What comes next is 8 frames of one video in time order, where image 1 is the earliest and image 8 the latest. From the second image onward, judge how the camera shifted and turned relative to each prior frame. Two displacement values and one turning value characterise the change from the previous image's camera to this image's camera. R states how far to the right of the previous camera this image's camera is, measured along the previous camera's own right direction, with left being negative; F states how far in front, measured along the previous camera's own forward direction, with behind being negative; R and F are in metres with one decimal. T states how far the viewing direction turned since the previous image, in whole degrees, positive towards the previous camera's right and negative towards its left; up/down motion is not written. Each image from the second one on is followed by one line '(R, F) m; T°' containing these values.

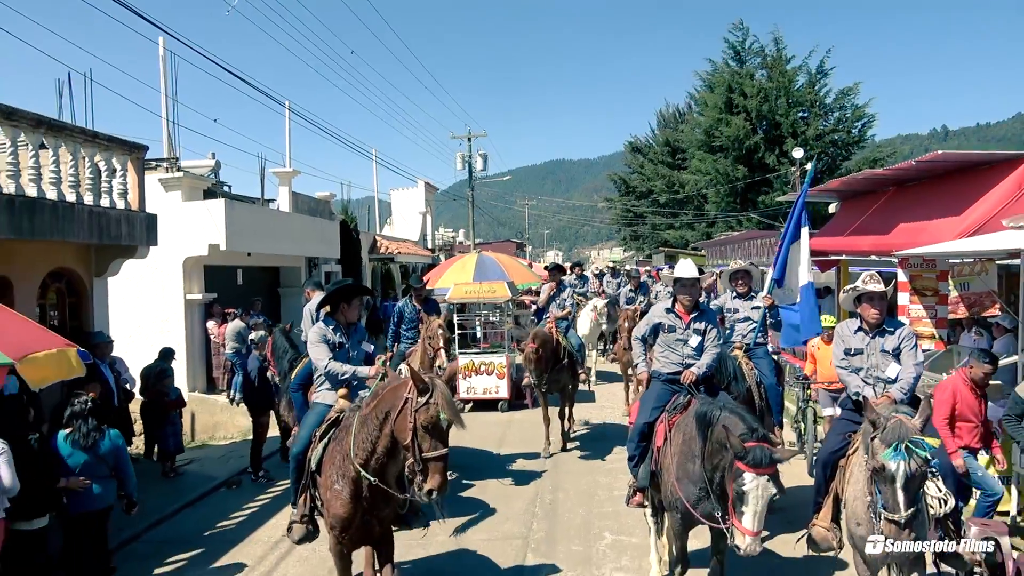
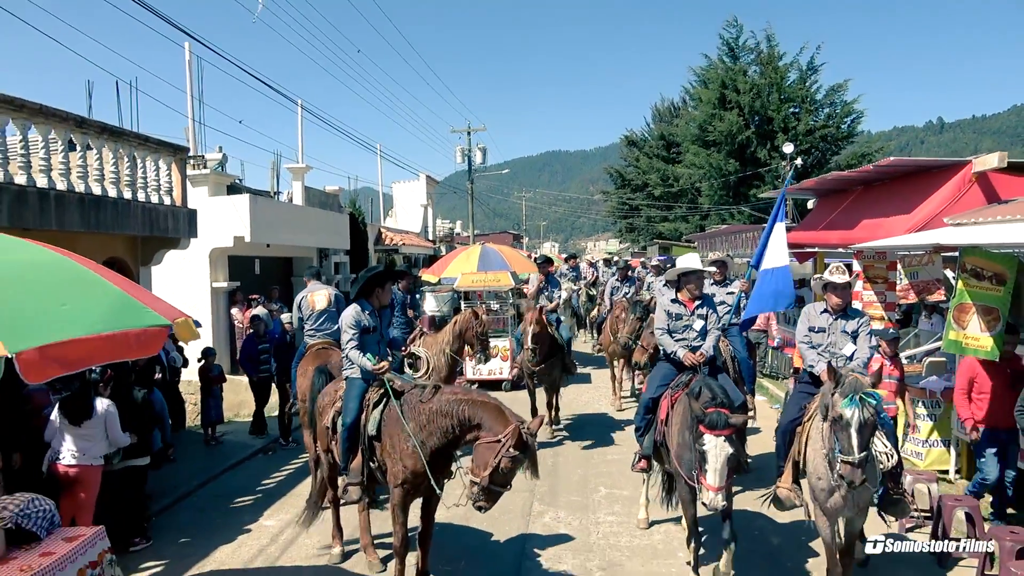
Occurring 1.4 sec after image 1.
(-0.1, -0.9) m; 0°
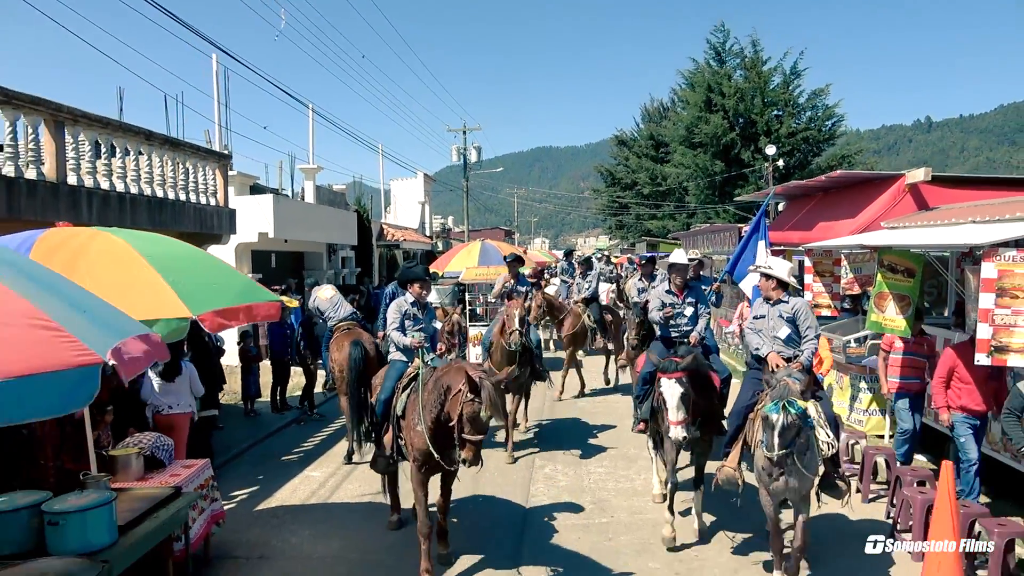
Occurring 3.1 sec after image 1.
(-0.2, -1.3) m; +1°
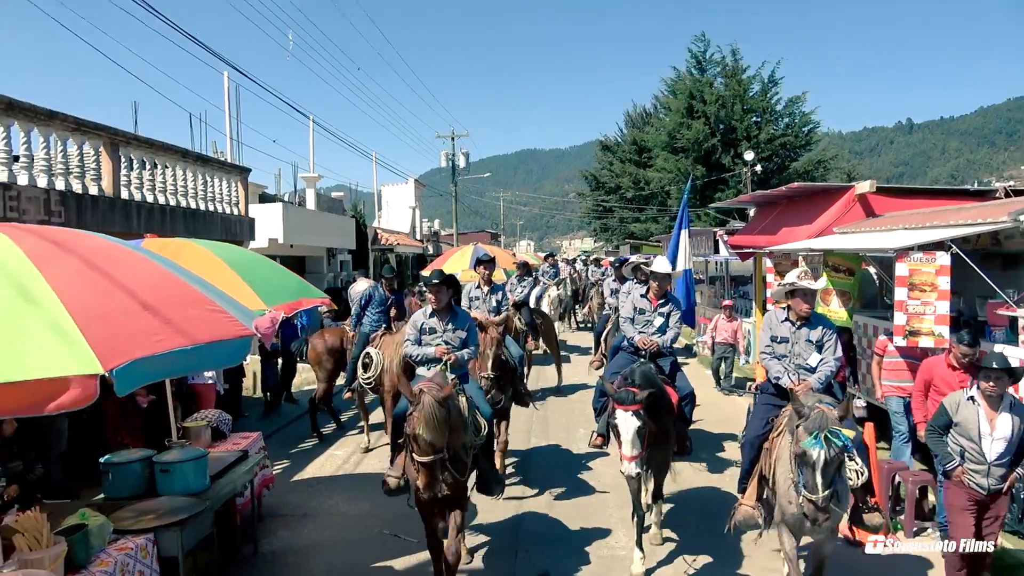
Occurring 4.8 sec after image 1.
(-0.2, -1.1) m; +1°
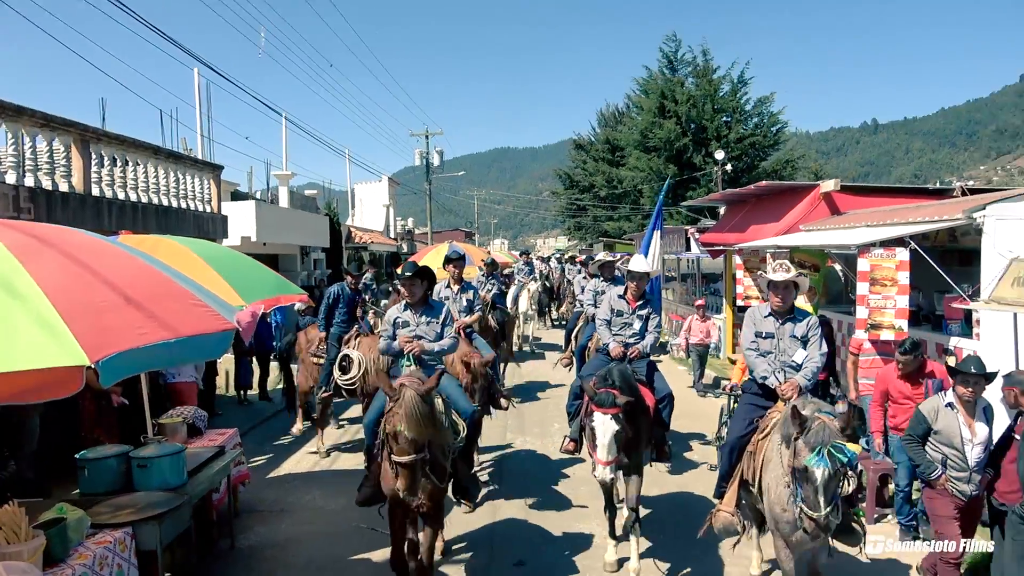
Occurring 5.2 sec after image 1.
(0.0, -0.1) m; +2°
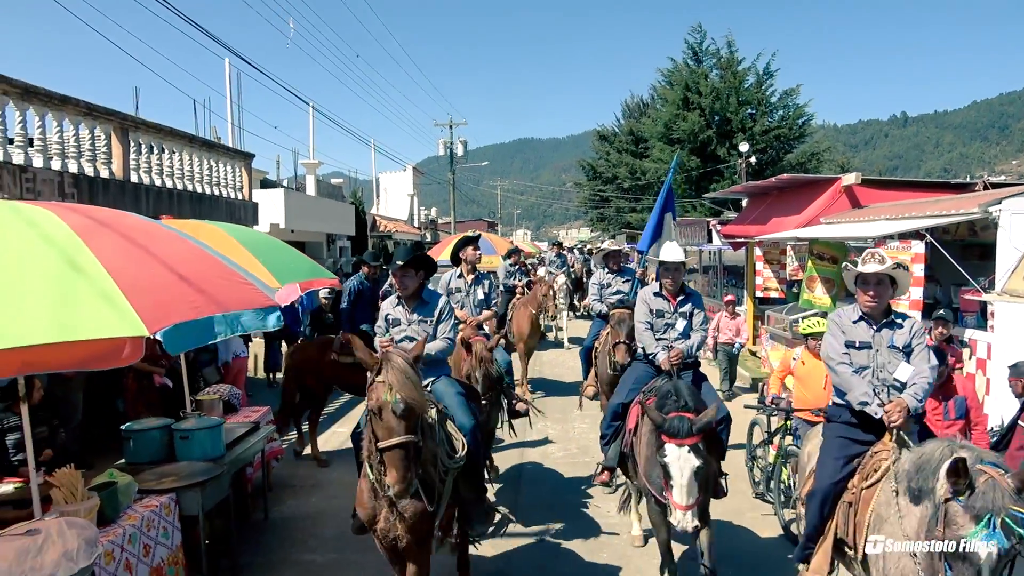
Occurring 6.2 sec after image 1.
(0.0, -0.2) m; -2°
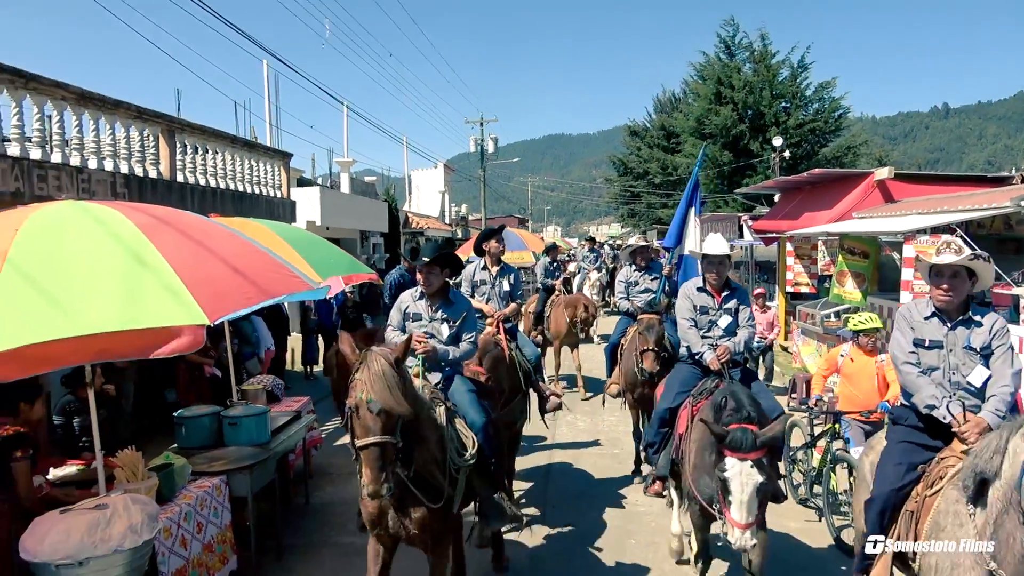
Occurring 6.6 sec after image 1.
(0.0, -0.2) m; -3°
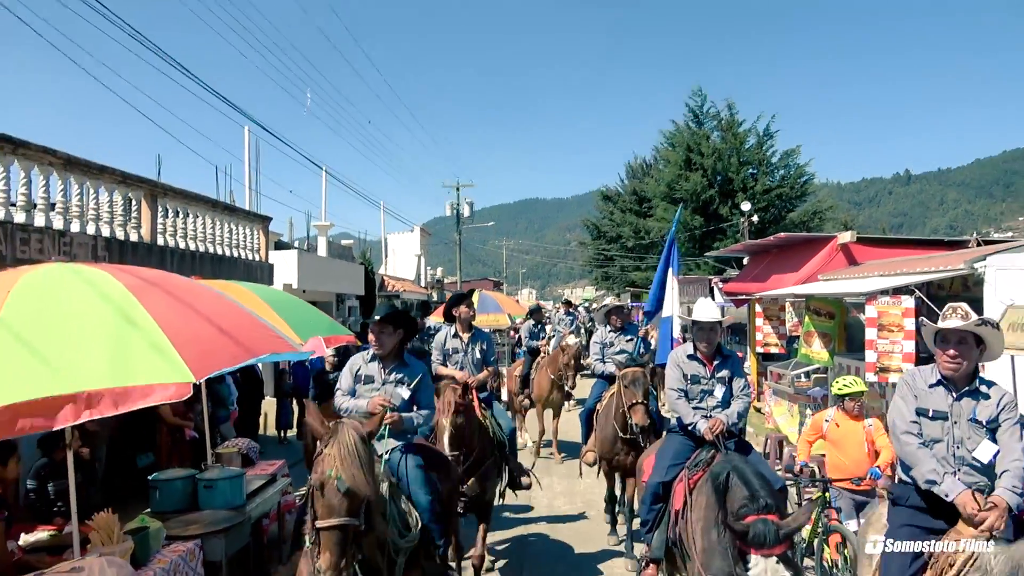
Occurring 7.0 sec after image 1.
(0.0, -0.1) m; +2°
